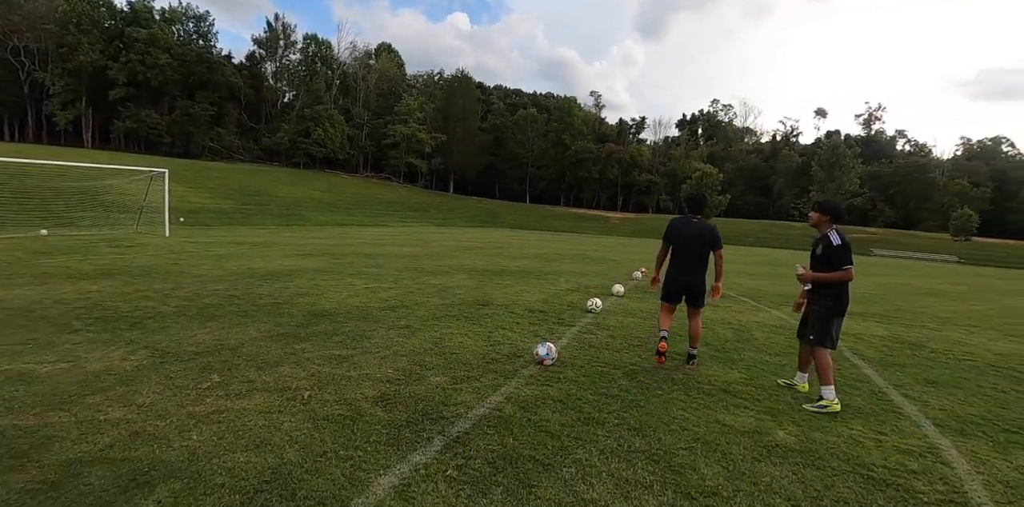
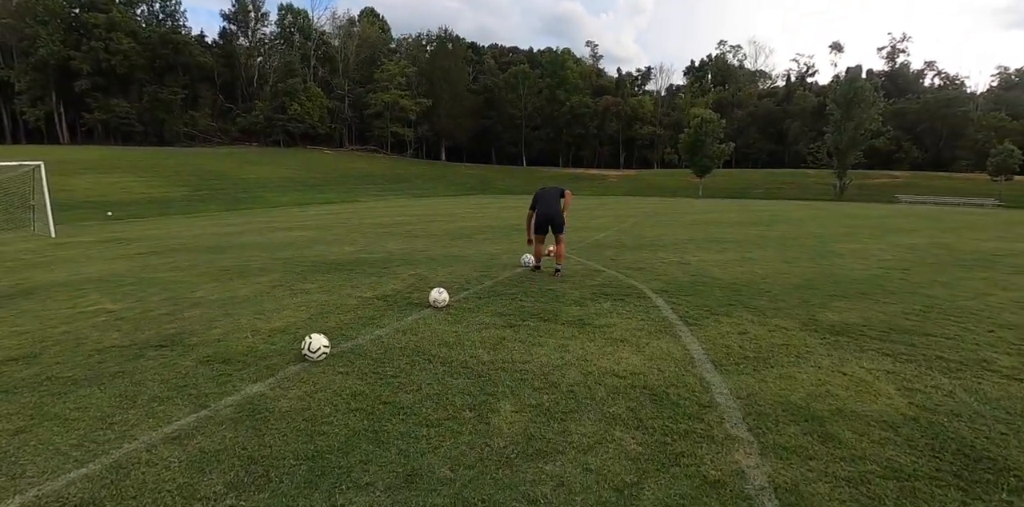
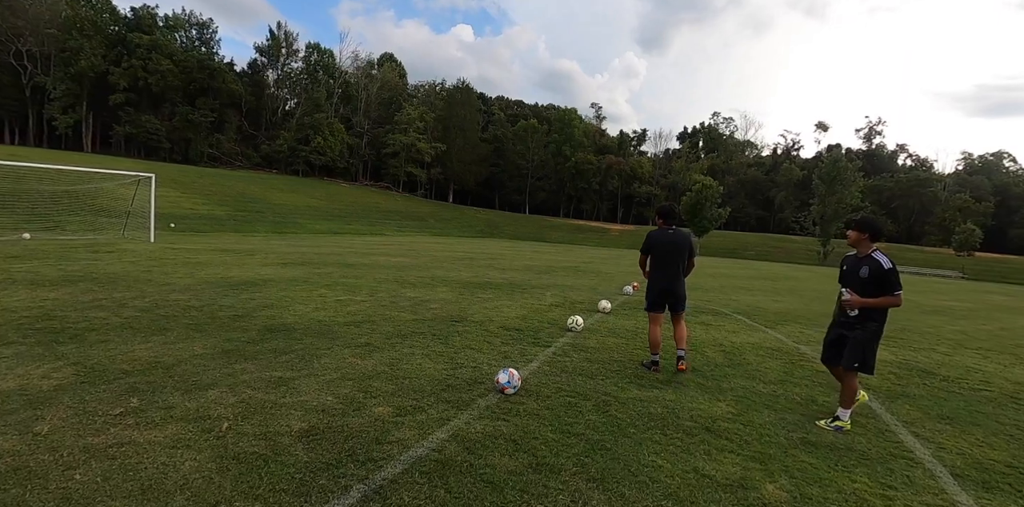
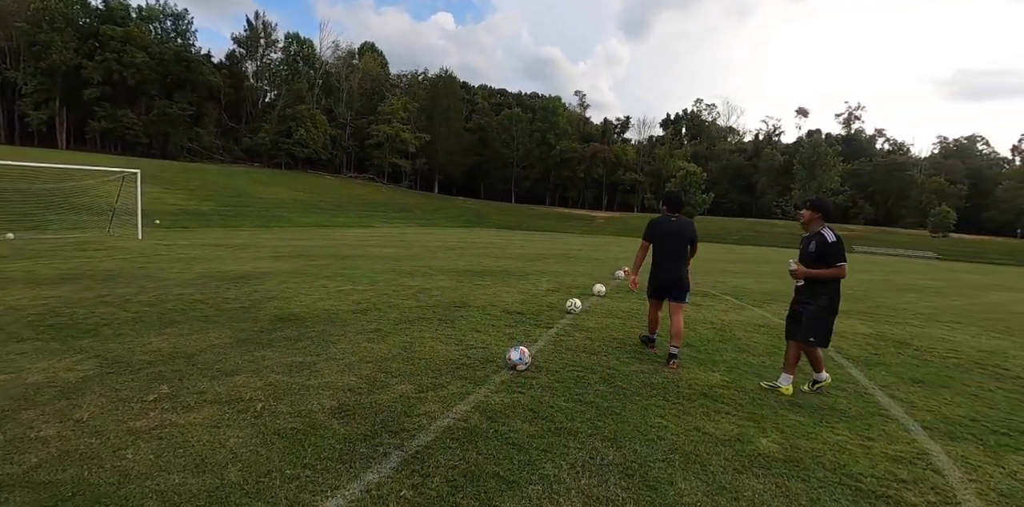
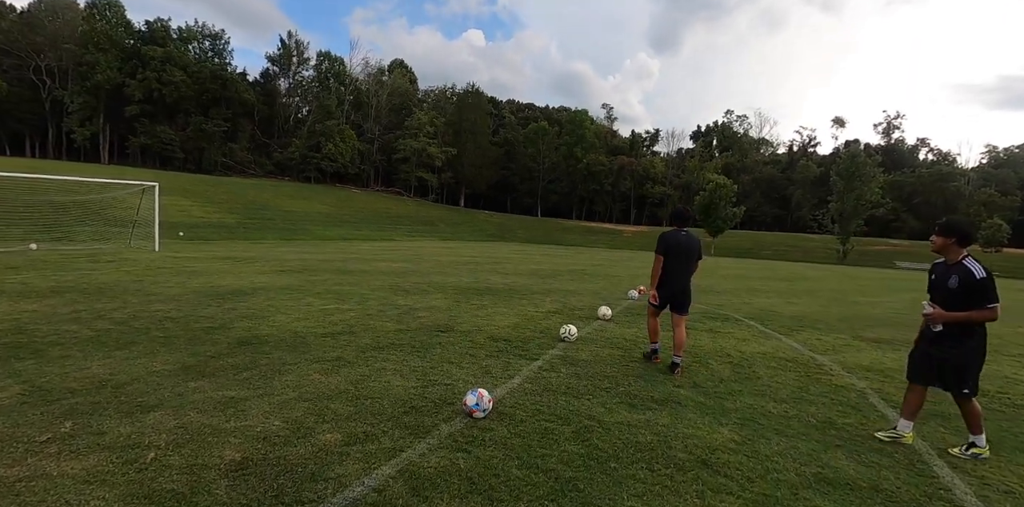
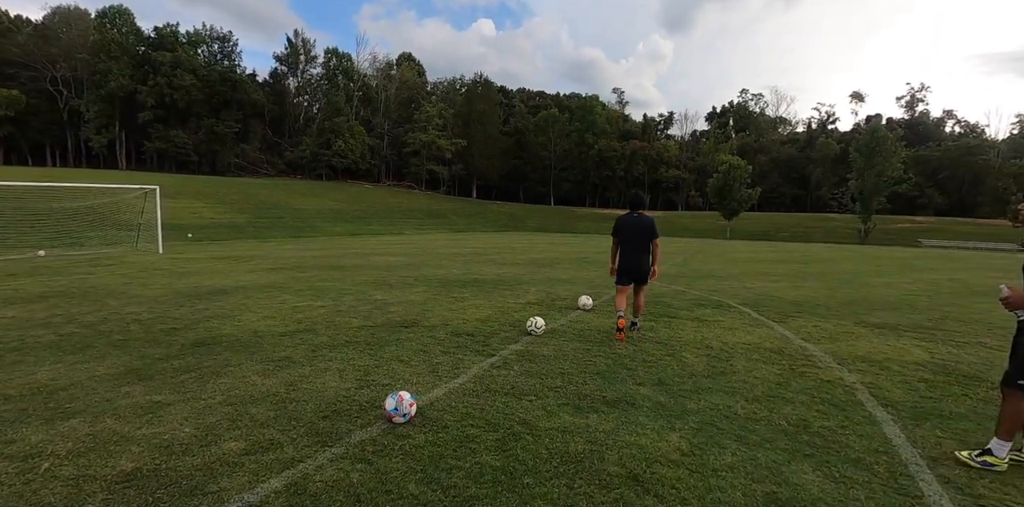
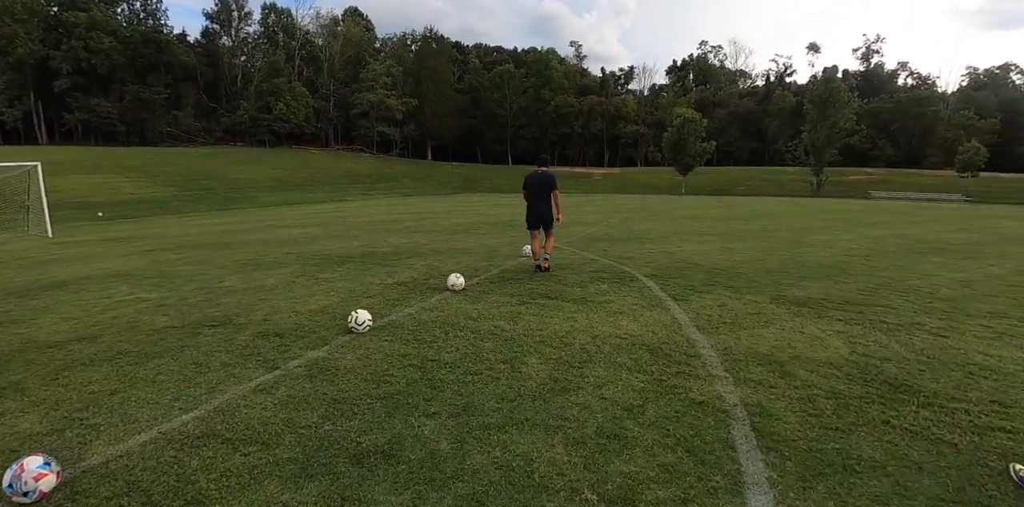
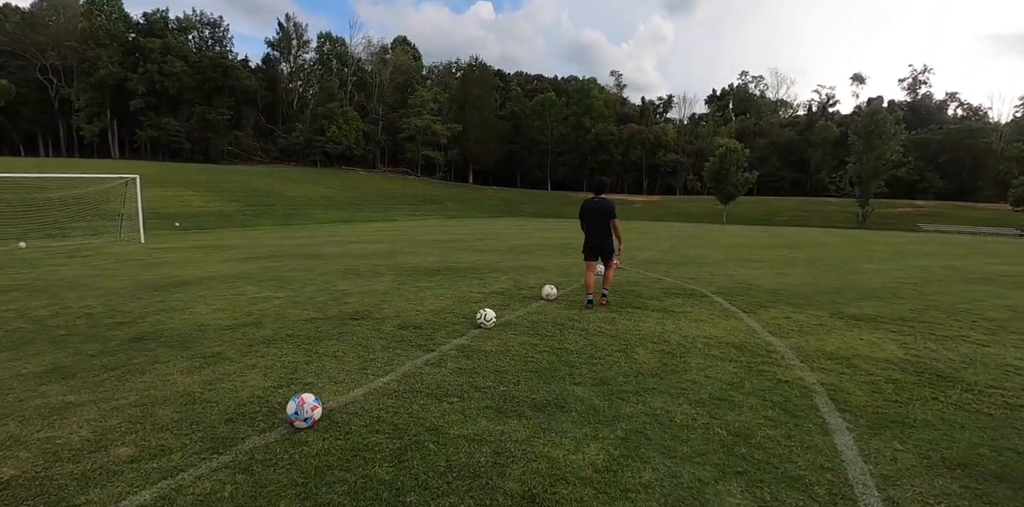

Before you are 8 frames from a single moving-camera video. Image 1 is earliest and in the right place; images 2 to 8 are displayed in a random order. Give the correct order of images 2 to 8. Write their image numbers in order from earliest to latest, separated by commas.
4, 3, 5, 6, 8, 7, 2
